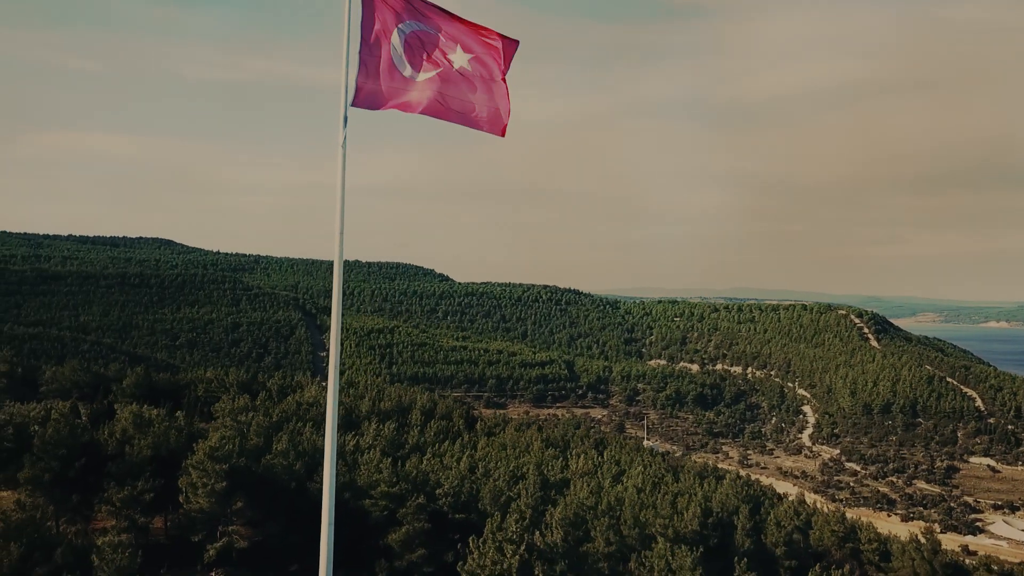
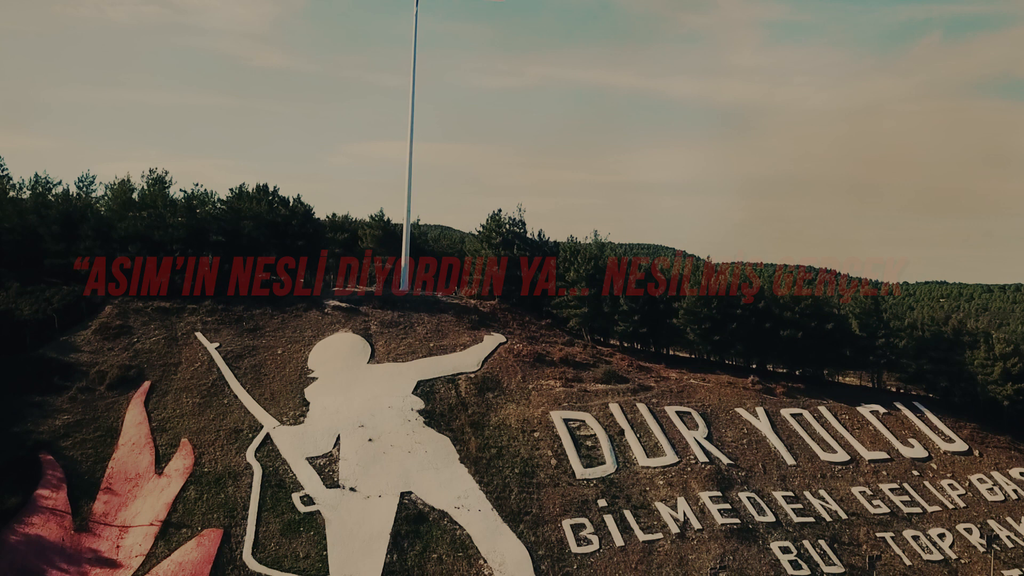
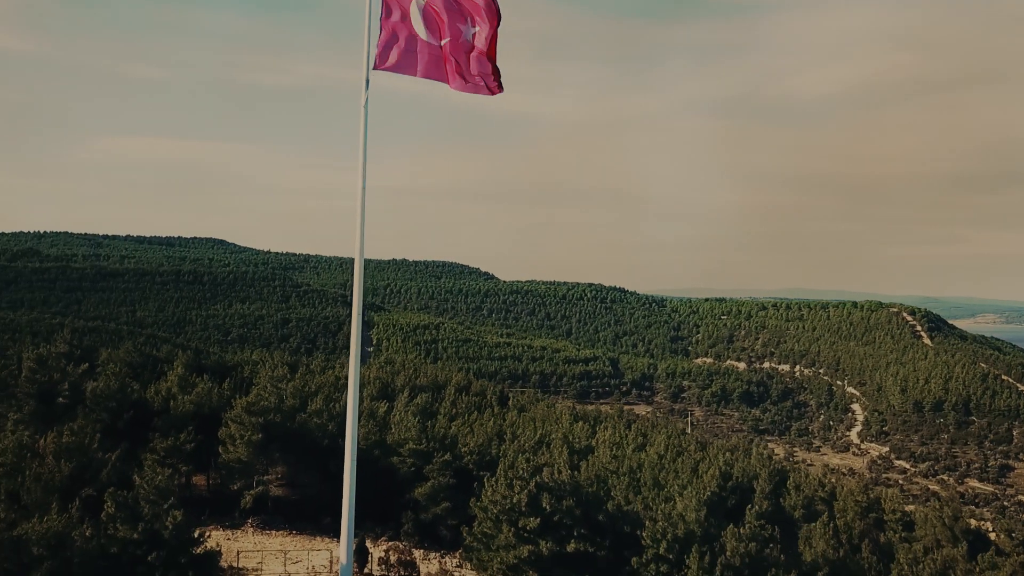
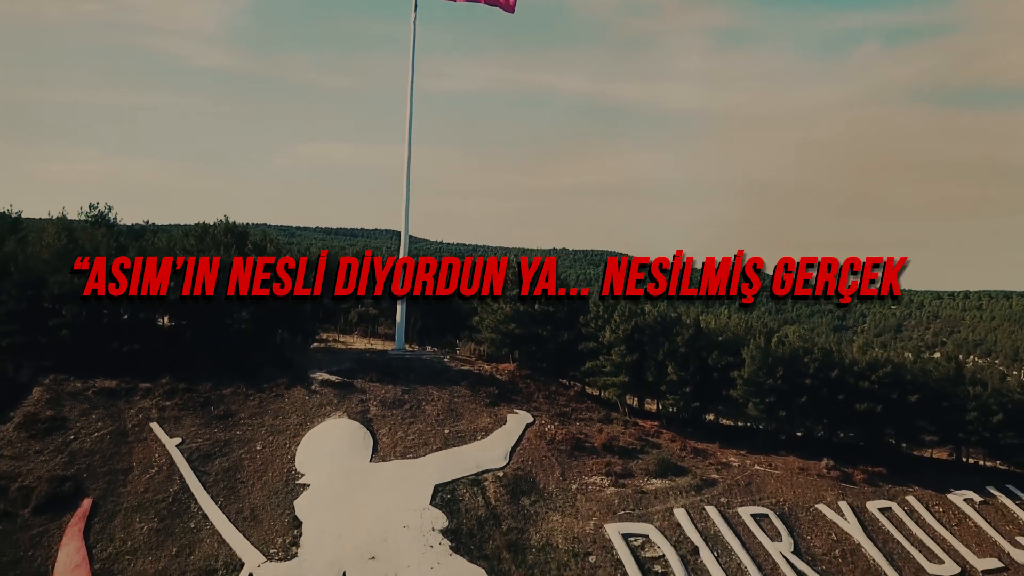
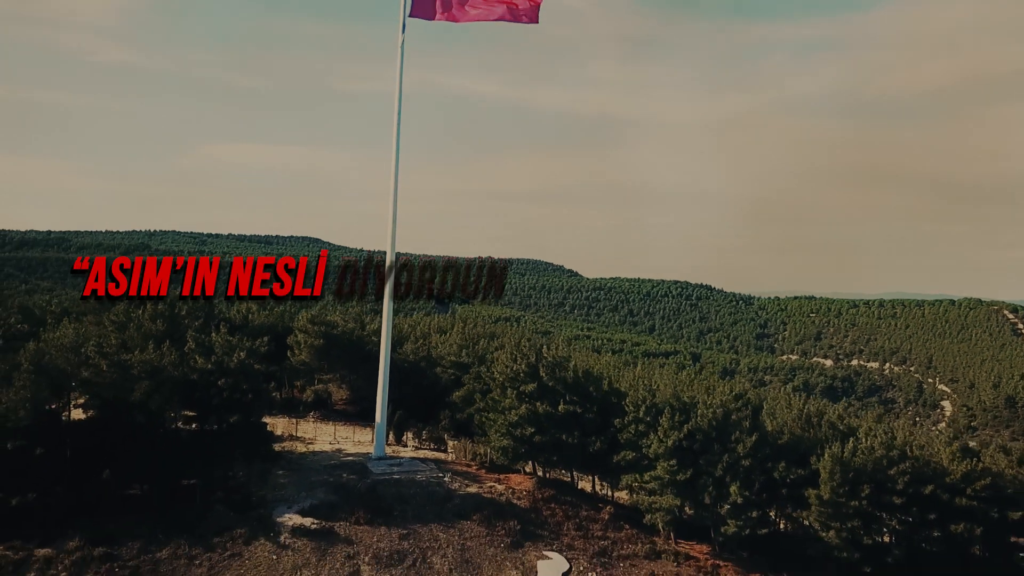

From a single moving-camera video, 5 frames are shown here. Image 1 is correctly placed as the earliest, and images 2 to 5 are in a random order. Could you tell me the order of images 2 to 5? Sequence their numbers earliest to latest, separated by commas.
3, 5, 4, 2
